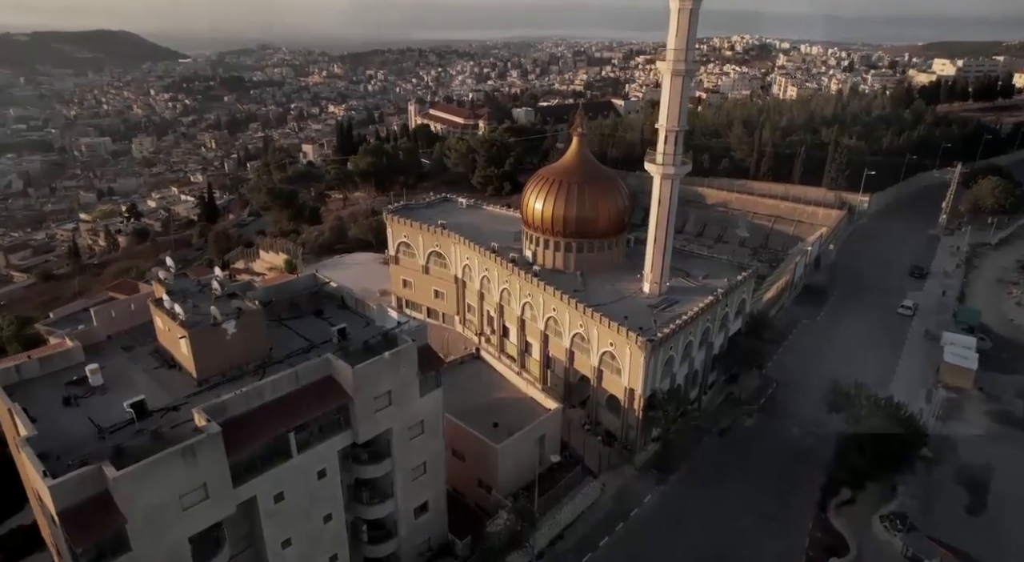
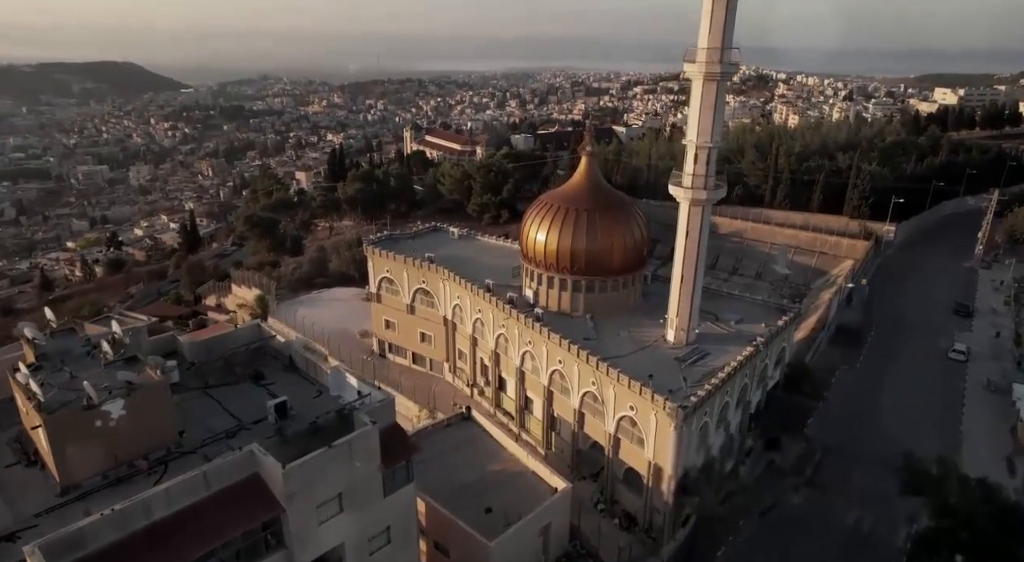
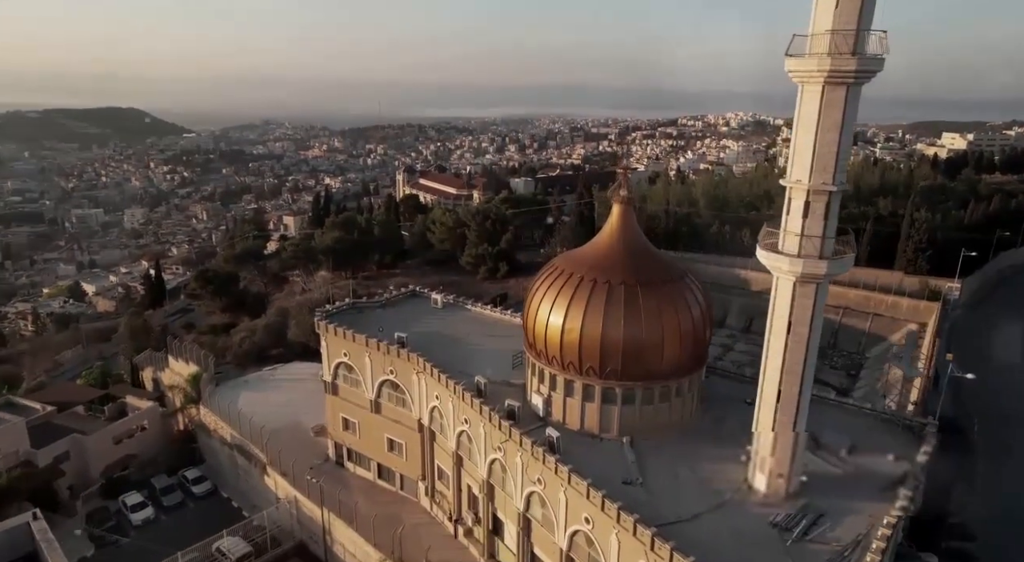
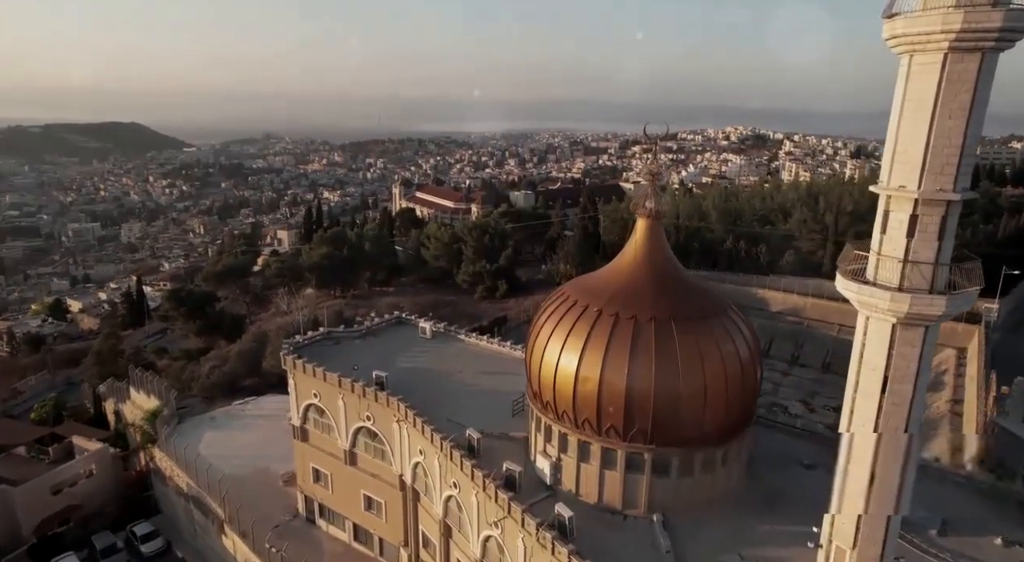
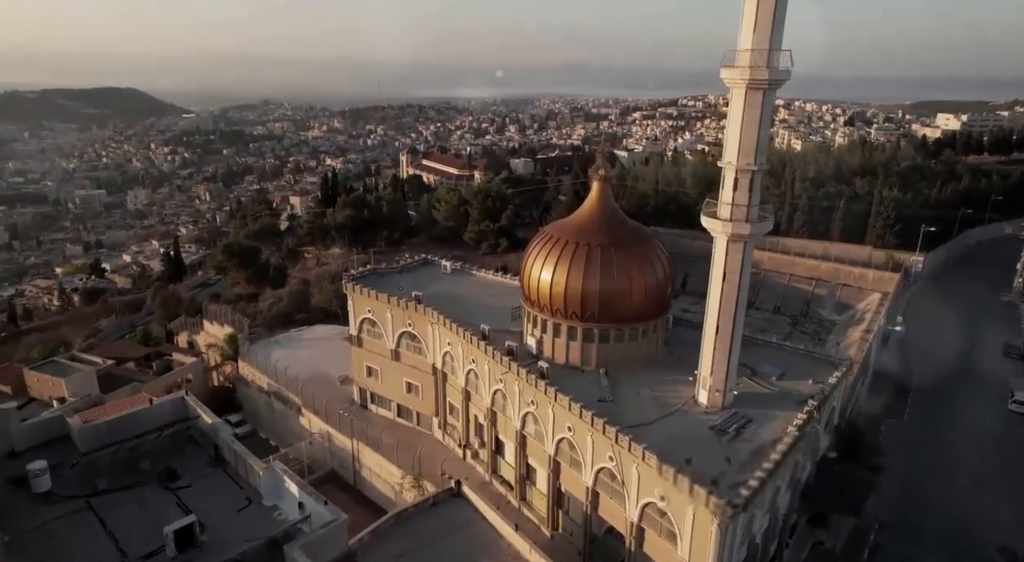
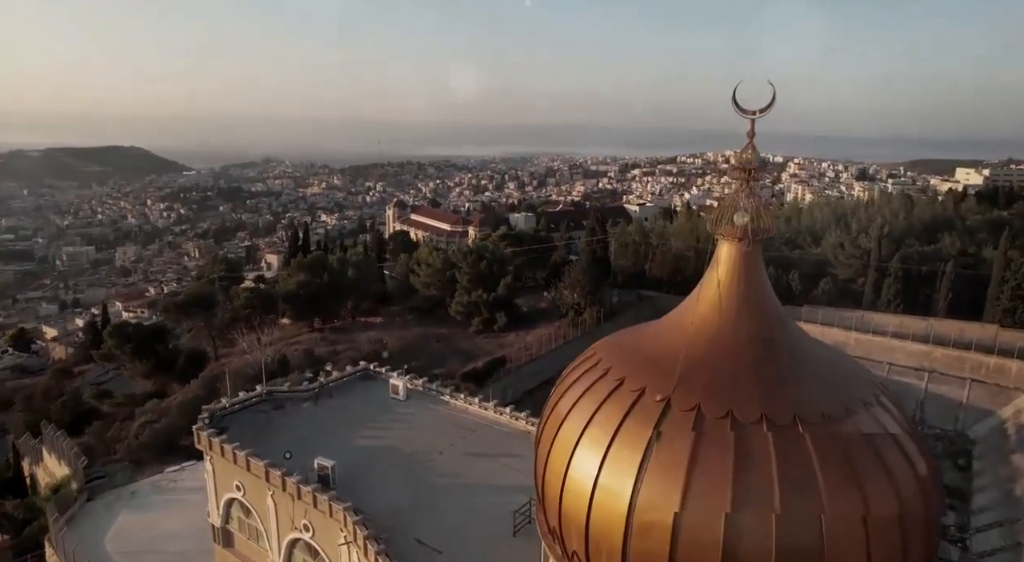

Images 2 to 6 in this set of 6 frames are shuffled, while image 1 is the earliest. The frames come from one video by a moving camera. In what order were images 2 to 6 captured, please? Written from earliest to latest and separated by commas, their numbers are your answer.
2, 5, 3, 4, 6
